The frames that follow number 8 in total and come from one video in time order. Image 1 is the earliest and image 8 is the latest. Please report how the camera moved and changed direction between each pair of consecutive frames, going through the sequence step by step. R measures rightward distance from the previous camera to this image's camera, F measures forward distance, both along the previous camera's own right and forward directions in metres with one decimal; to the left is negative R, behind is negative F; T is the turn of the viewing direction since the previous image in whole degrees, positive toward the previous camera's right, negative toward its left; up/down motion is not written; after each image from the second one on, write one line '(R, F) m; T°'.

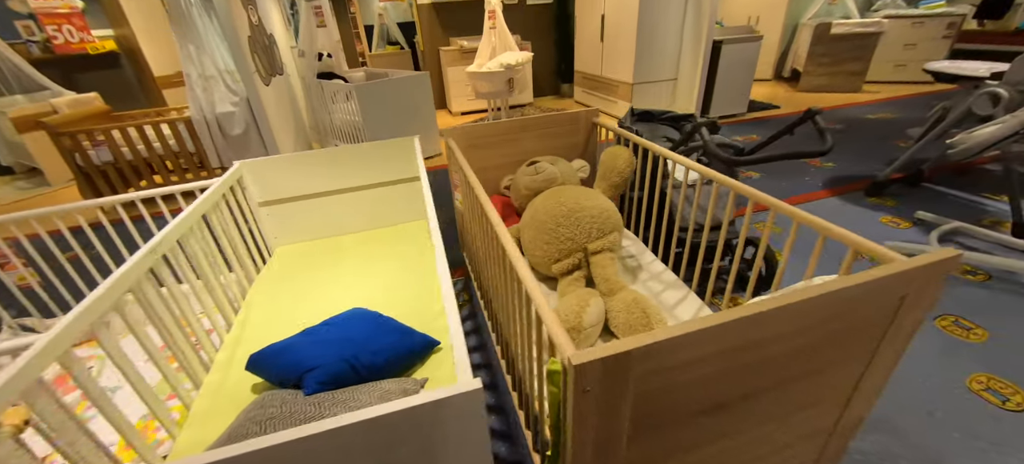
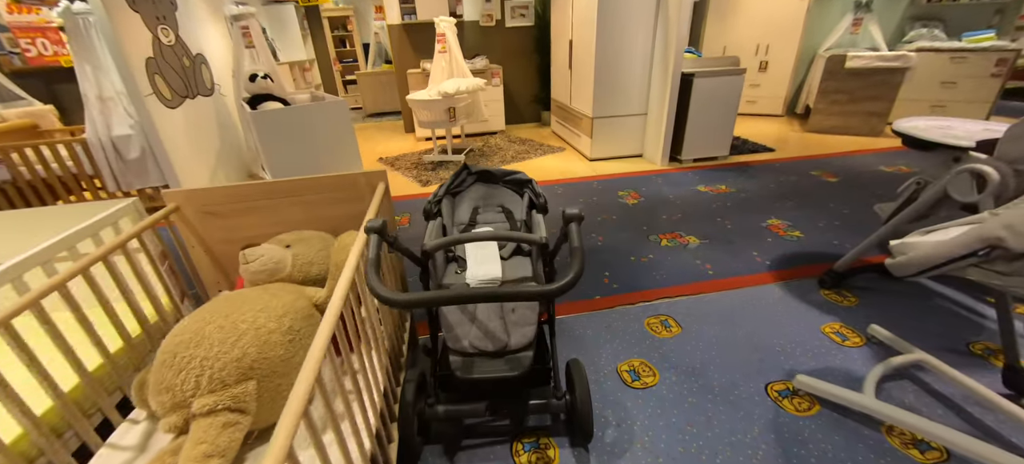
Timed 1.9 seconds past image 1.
(+1.0, +0.5) m; -5°
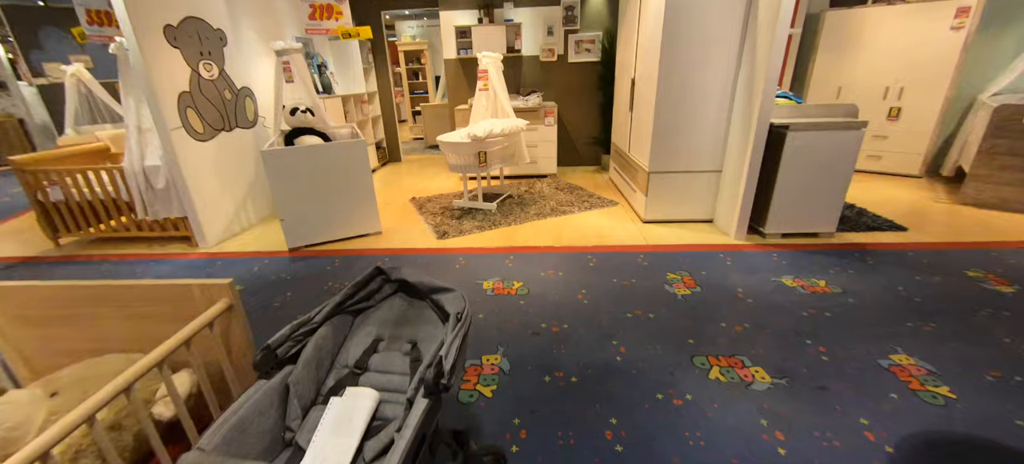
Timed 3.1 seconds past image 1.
(+0.4, +0.6) m; -11°
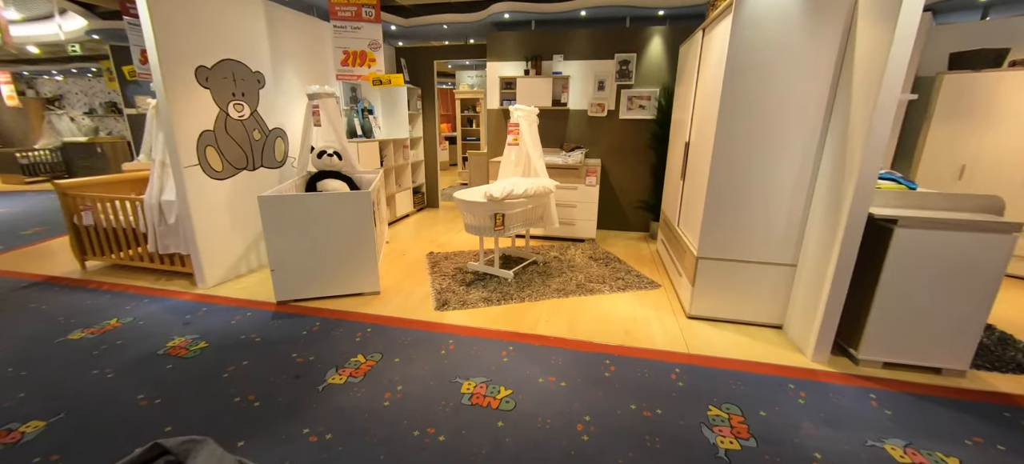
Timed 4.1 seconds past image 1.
(+0.3, +0.5) m; -9°
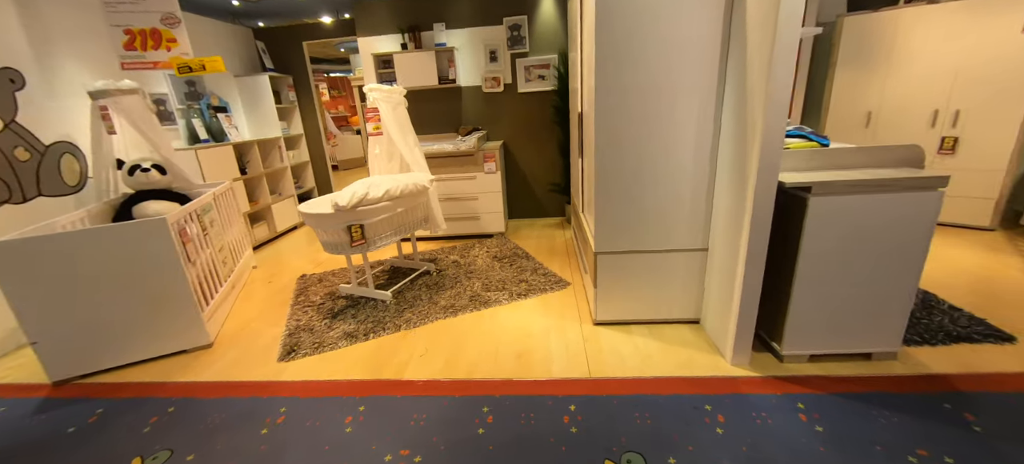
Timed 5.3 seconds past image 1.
(+0.6, +0.5) m; +6°
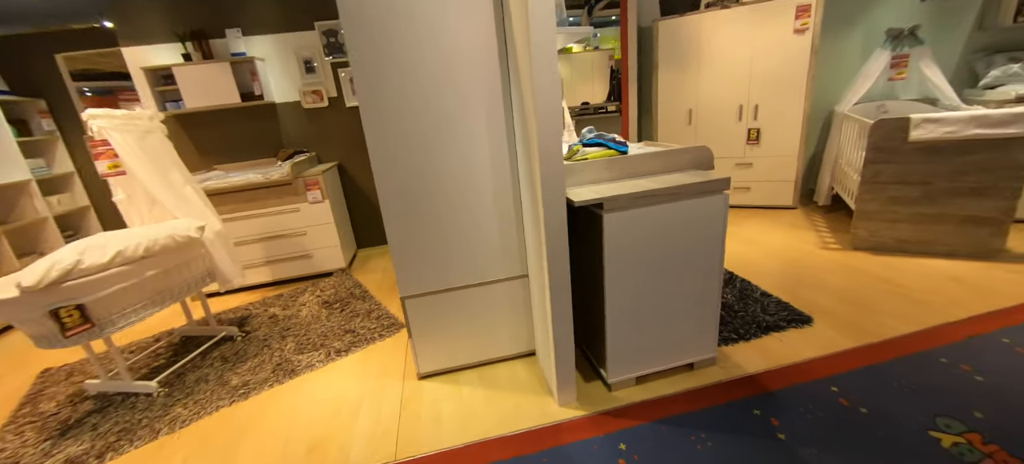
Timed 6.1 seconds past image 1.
(+0.6, +0.3) m; +13°
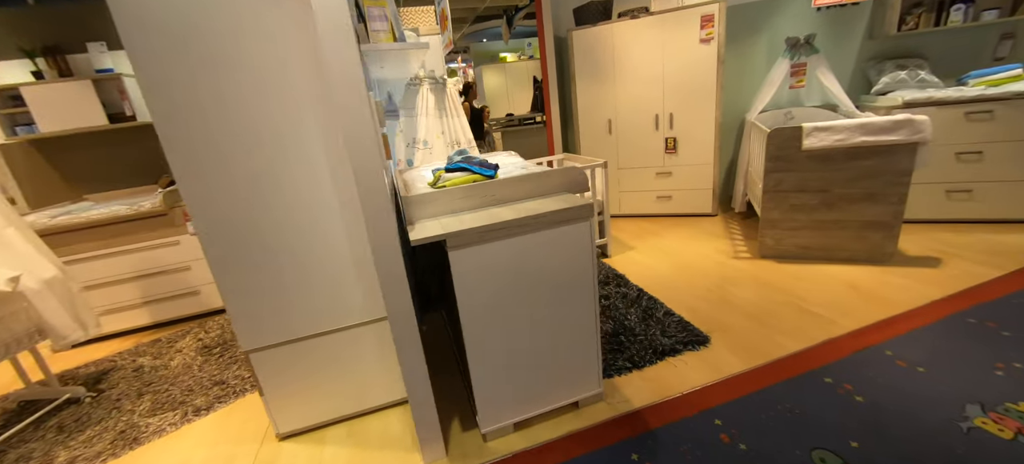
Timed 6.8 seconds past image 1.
(+0.4, +0.1) m; +4°
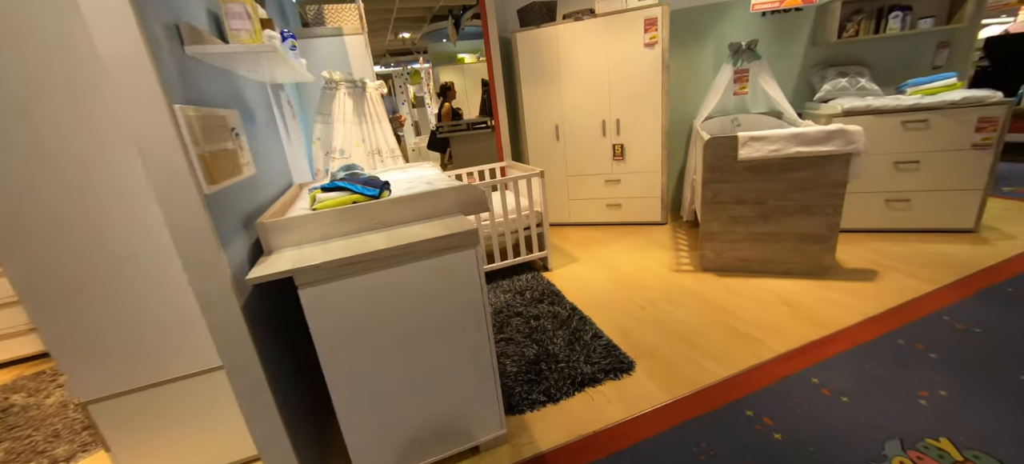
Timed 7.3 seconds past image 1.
(+0.3, +0.1) m; +3°
